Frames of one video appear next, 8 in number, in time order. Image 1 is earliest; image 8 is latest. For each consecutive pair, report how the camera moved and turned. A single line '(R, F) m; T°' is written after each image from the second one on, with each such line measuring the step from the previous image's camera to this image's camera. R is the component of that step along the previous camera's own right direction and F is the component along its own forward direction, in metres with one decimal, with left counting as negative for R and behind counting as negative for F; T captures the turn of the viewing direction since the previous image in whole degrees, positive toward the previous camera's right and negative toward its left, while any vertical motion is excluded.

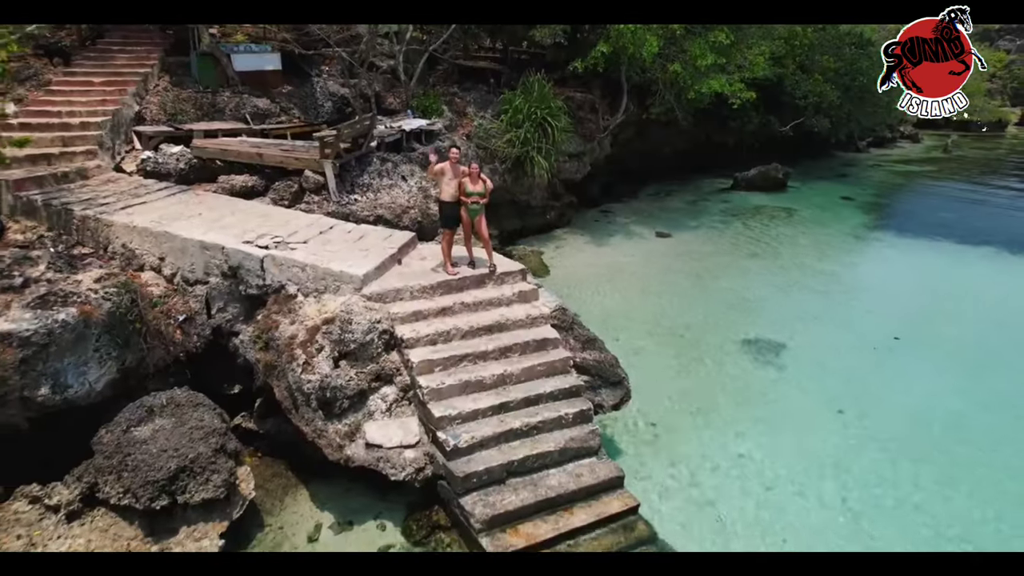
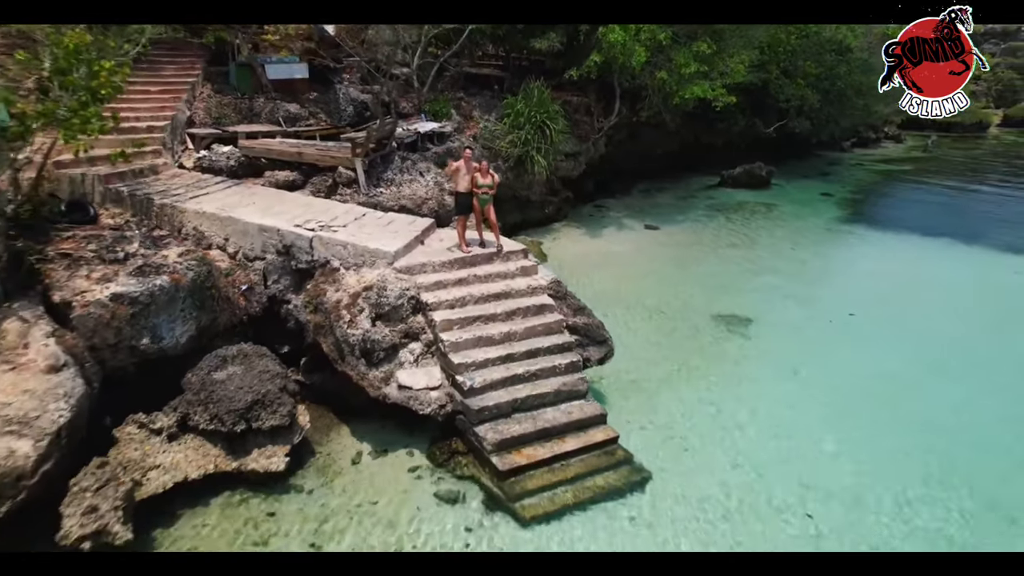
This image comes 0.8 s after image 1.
(0.0, -1.2) m; 0°
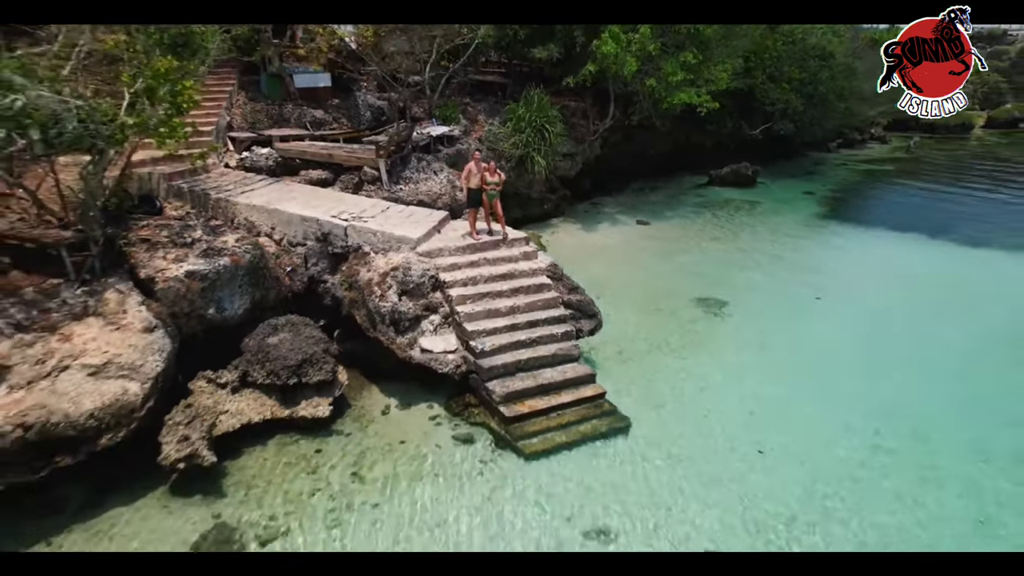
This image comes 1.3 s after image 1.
(0.0, -1.2) m; 0°
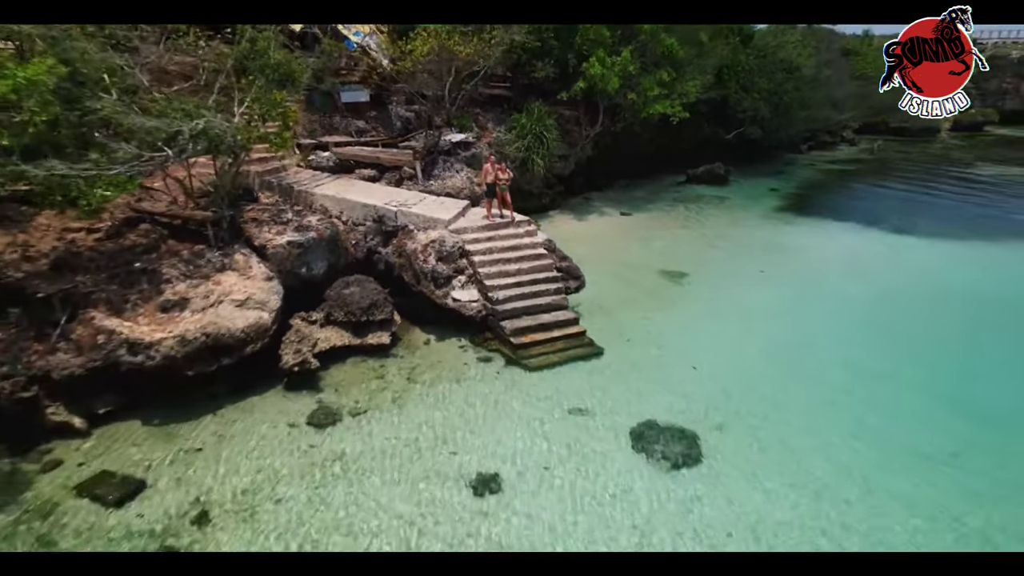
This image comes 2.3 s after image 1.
(-0.1, -2.8) m; 0°
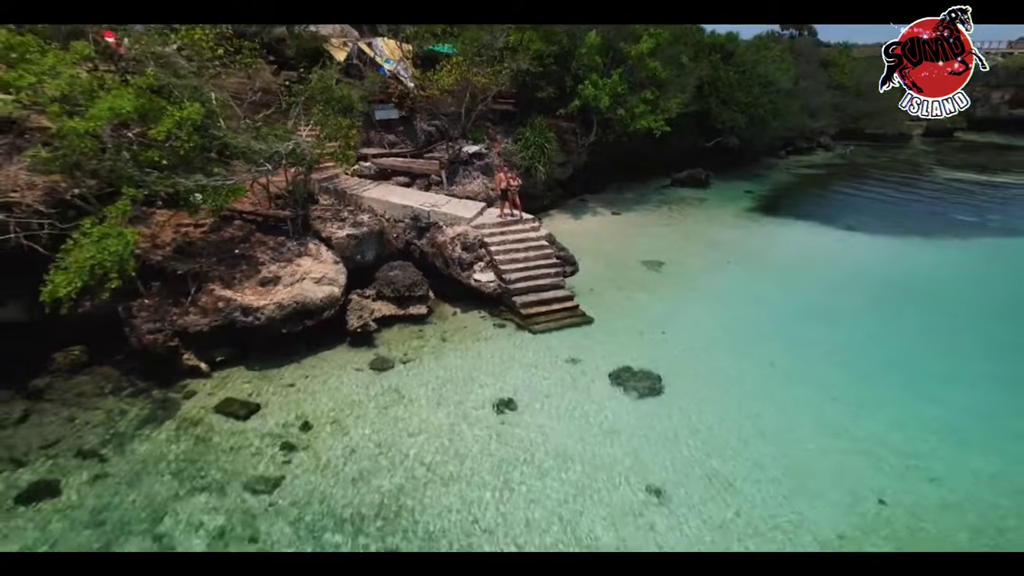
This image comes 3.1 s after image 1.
(-0.1, -2.8) m; 0°
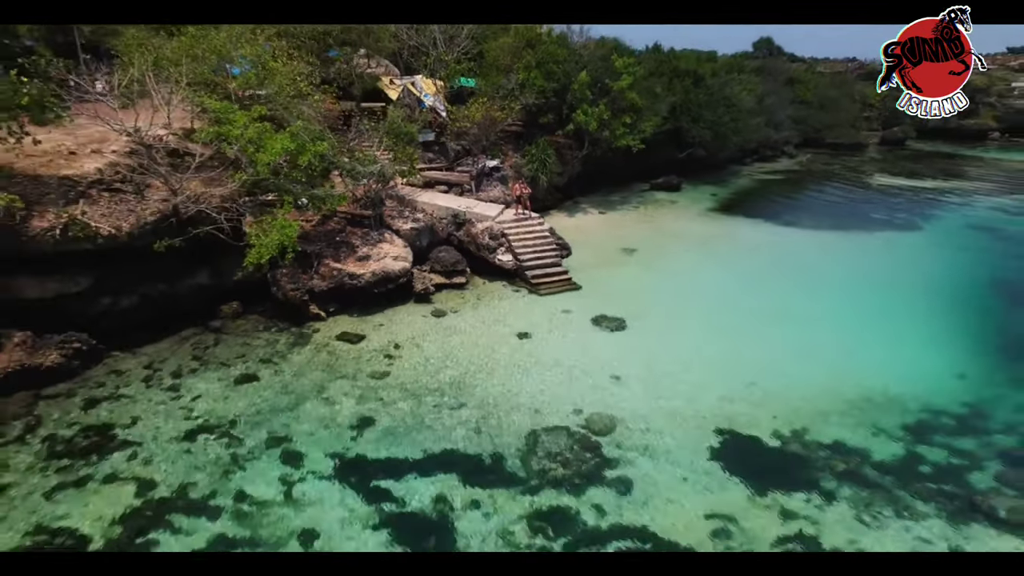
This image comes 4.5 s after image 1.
(-0.3, -5.4) m; 0°
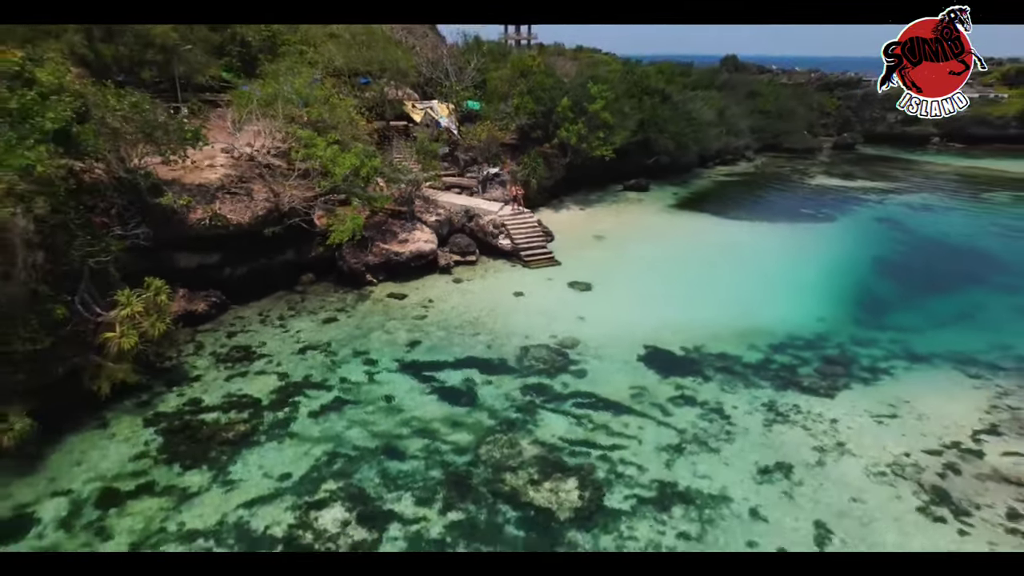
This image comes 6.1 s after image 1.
(0.0, -6.2) m; 0°
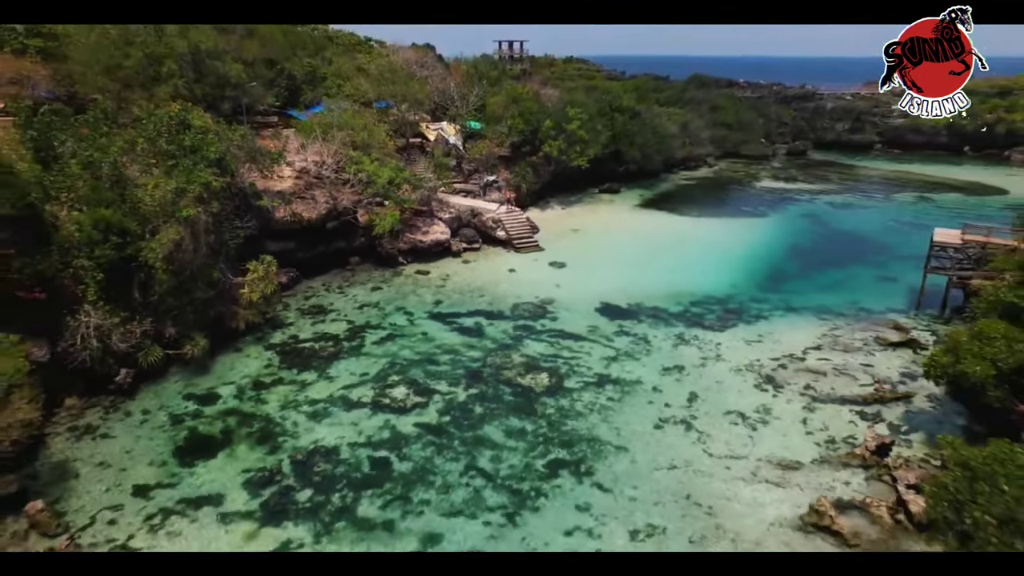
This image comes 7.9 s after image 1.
(0.0, -7.4) m; 0°
